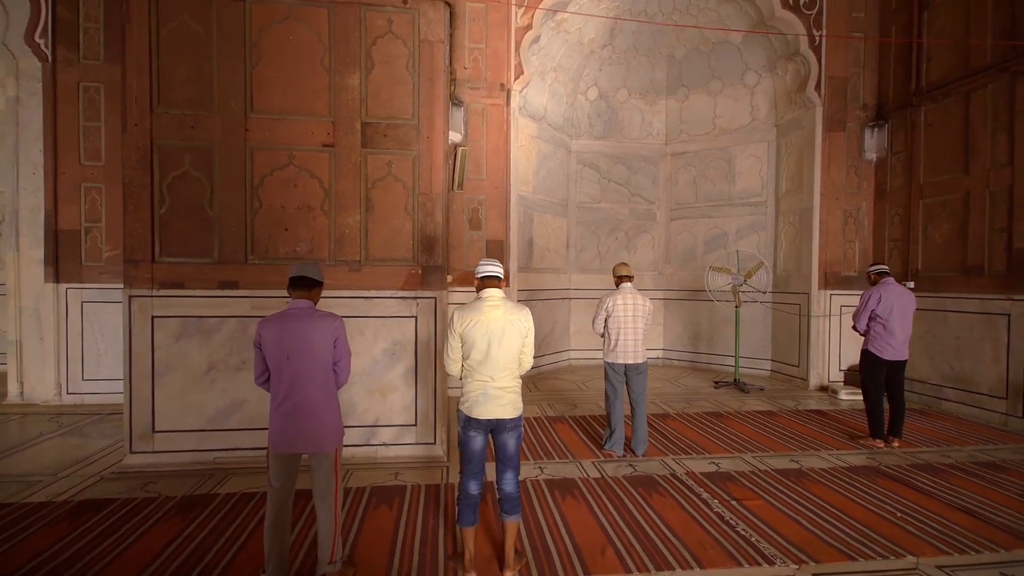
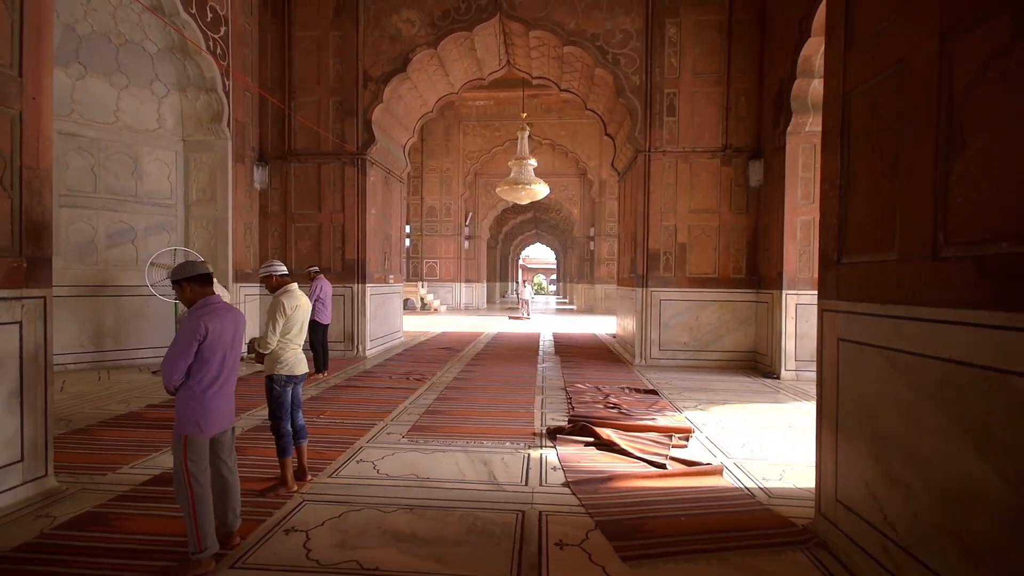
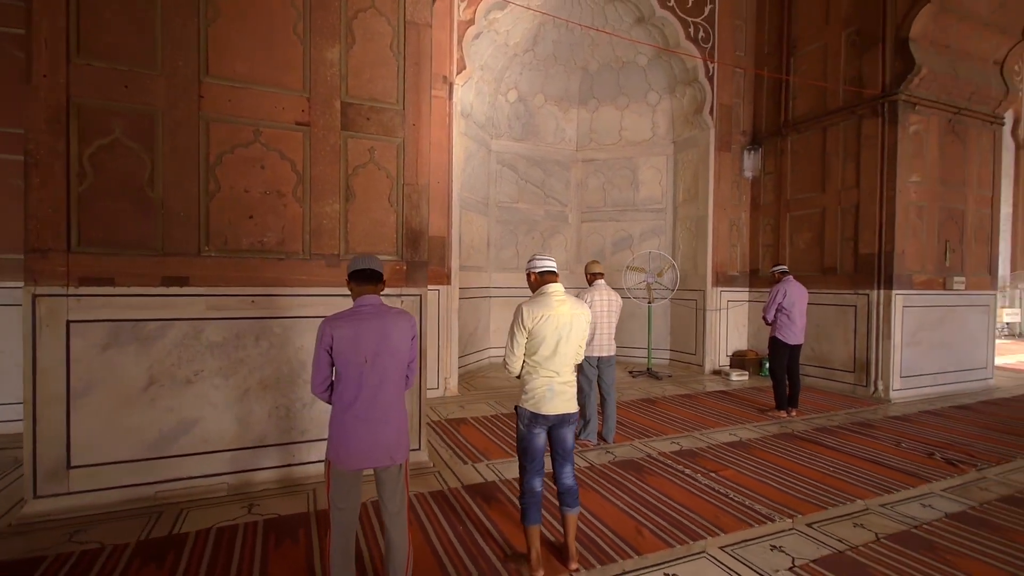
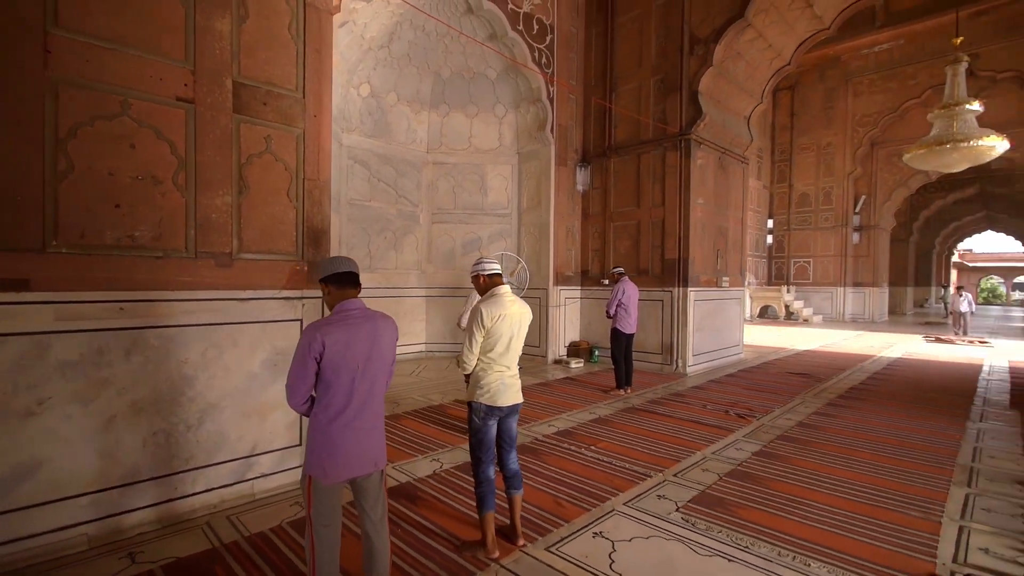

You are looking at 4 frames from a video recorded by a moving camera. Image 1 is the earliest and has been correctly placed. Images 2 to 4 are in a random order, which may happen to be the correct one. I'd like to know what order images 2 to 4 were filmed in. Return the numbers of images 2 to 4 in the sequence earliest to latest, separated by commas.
3, 4, 2
